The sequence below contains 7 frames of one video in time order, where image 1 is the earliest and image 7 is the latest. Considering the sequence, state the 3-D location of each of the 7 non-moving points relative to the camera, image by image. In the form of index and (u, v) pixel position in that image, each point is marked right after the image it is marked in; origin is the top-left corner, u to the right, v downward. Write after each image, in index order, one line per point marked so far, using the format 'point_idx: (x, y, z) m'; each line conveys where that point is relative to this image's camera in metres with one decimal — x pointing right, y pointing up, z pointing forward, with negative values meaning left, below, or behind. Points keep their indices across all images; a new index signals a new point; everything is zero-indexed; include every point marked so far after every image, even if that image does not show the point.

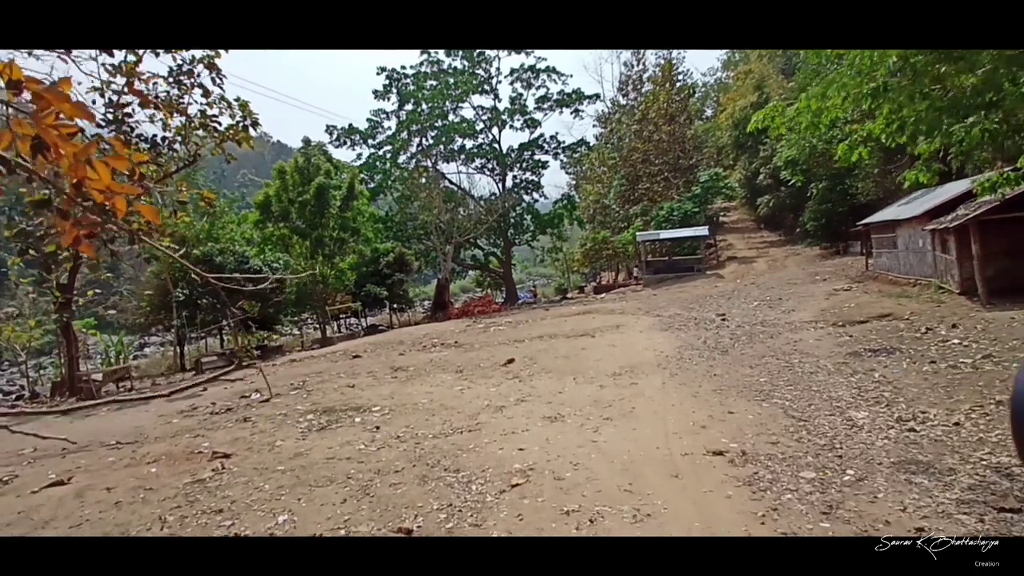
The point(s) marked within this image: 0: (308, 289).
0: (-6.5, -0.1, +17.2) m
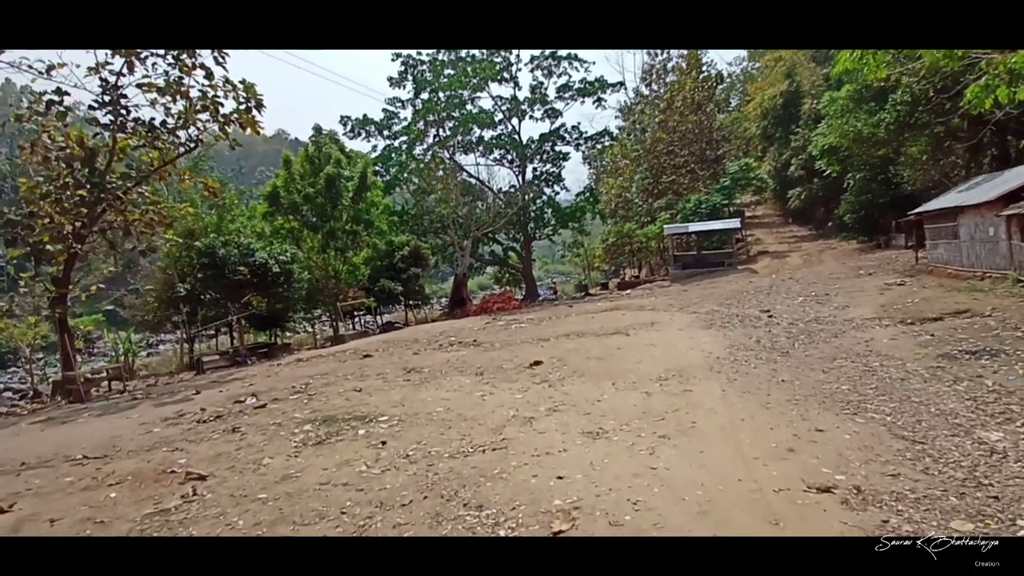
0: (-5.9, +0.1, +16.5) m
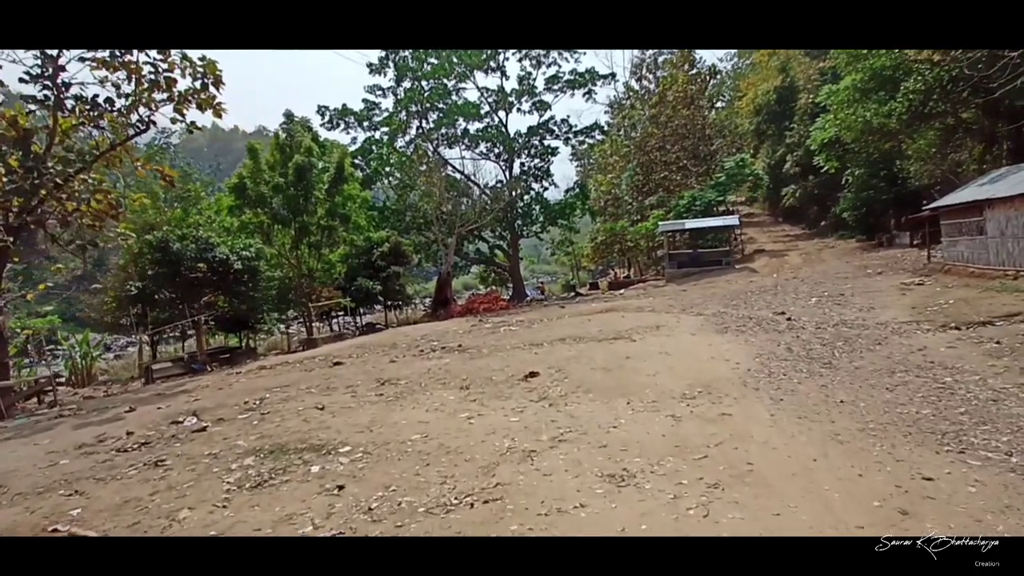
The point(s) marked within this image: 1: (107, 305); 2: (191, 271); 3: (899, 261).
0: (-6.2, +0.1, +15.3) m
1: (-7.8, -0.3, +11.0) m
2: (-6.8, +0.4, +11.4) m
3: (+10.7, +0.8, +15.1) m
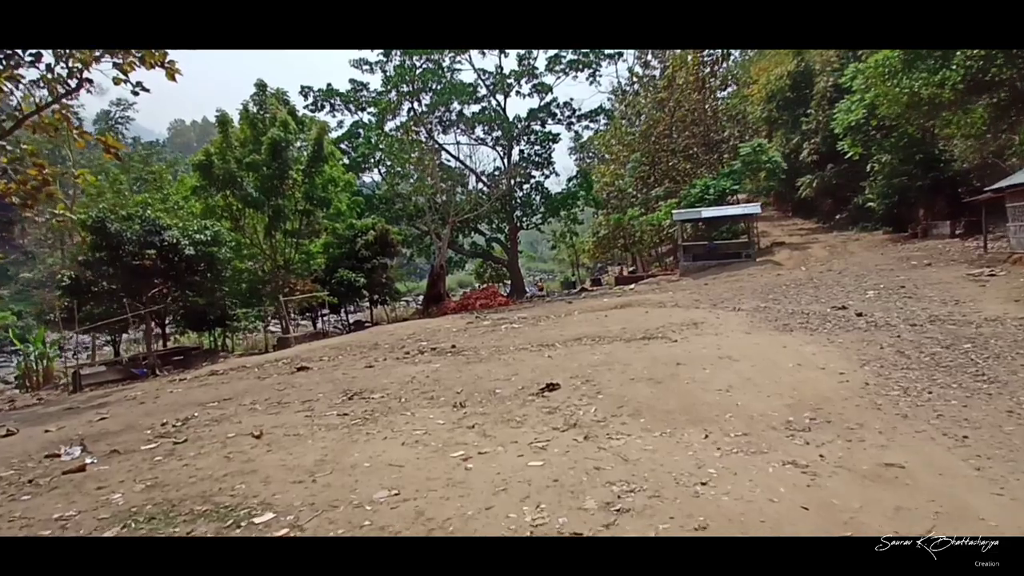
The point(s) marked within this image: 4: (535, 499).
0: (-6.2, +0.3, +13.6) m
1: (-7.8, -0.1, +9.3) m
2: (-6.7, +0.6, +9.7) m
3: (+10.7, +0.9, +13.5) m
4: (+0.1, -1.0, +2.6) m
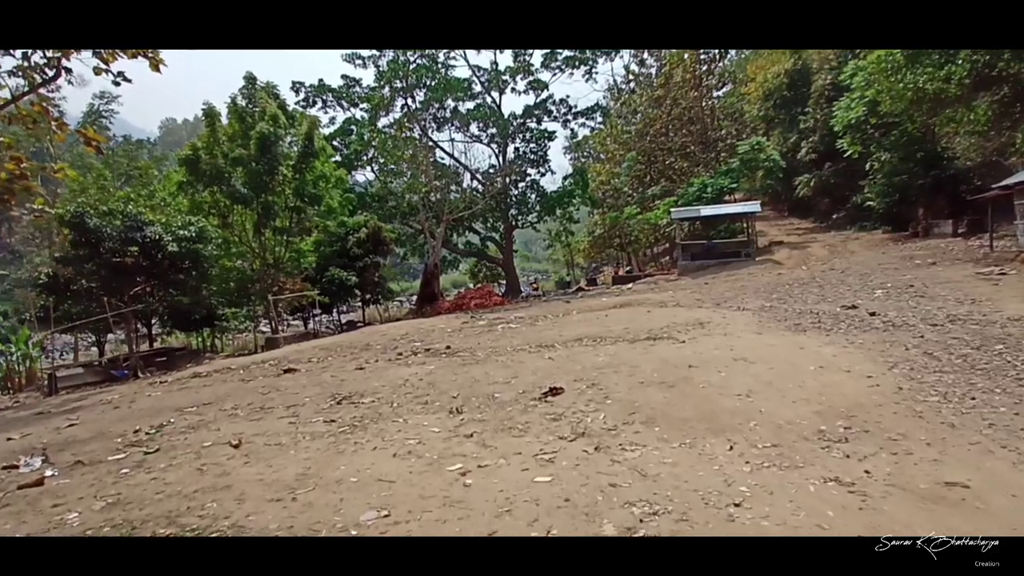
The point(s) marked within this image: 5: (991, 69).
0: (-6.3, +0.3, +13.2) m
1: (-7.8, -0.1, +8.9) m
2: (-6.8, +0.6, +9.3) m
3: (+10.6, +1.0, +13.3) m
4: (+0.1, -1.0, +2.3) m
5: (+9.9, +4.5, +11.3) m
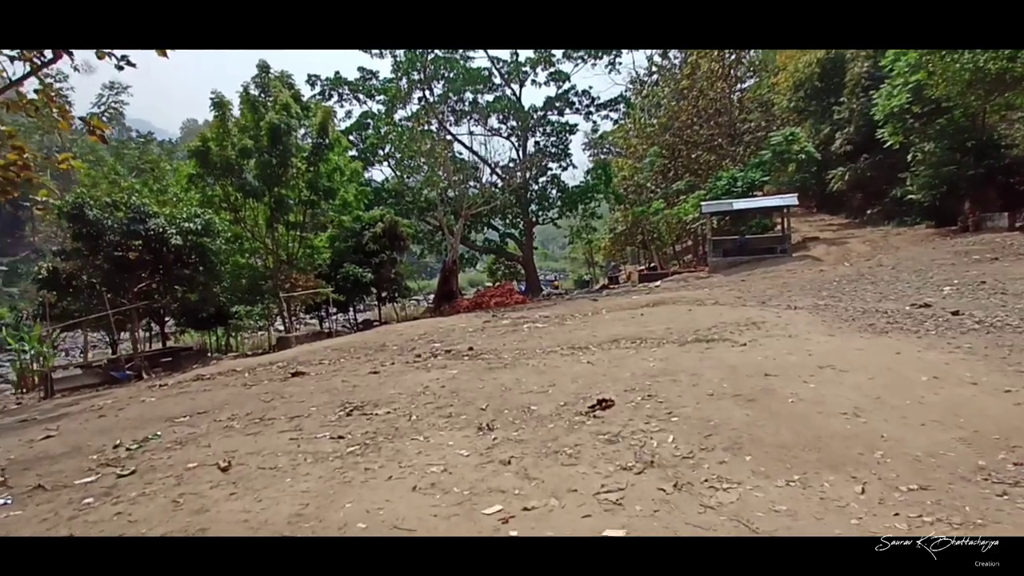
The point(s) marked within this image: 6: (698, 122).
0: (-5.8, +0.4, +12.6) m
1: (-7.4, 0.0, +8.4) m
2: (-6.4, +0.6, +8.8) m
3: (+11.2, +1.0, +12.3) m
4: (+0.3, -0.9, +1.6) m
5: (+10.4, +4.6, +10.3) m
6: (+7.1, +6.3, +20.7) m
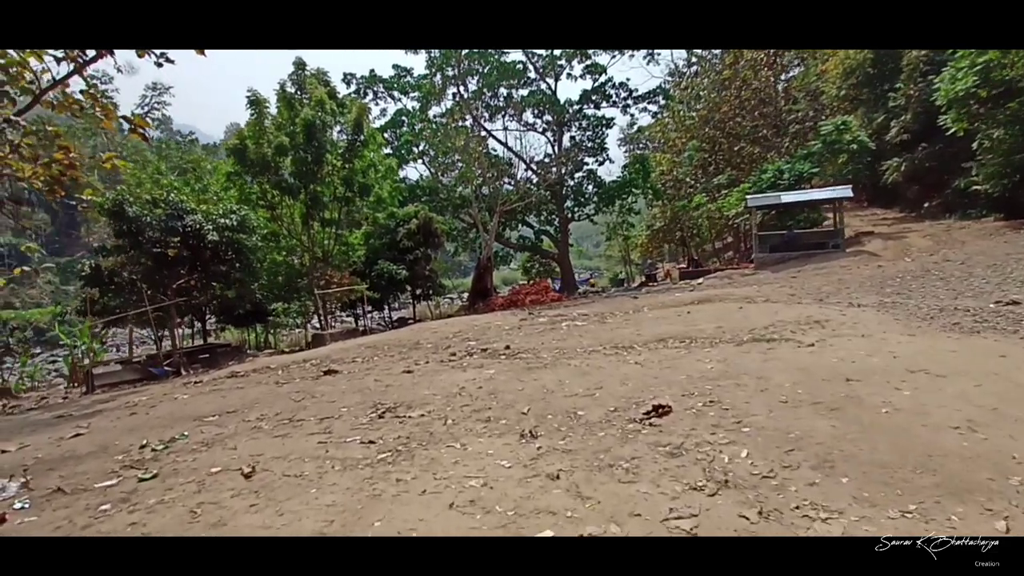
0: (-4.9, +0.4, +12.6) m
1: (-6.8, 0.0, +8.5) m
2: (-5.7, +0.7, +8.8) m
3: (+12.0, +1.1, +11.2) m
4: (+0.5, -0.9, +1.2) m
5: (+11.1, +4.6, +9.3) m
6: (+8.4, +6.4, +19.9) m
